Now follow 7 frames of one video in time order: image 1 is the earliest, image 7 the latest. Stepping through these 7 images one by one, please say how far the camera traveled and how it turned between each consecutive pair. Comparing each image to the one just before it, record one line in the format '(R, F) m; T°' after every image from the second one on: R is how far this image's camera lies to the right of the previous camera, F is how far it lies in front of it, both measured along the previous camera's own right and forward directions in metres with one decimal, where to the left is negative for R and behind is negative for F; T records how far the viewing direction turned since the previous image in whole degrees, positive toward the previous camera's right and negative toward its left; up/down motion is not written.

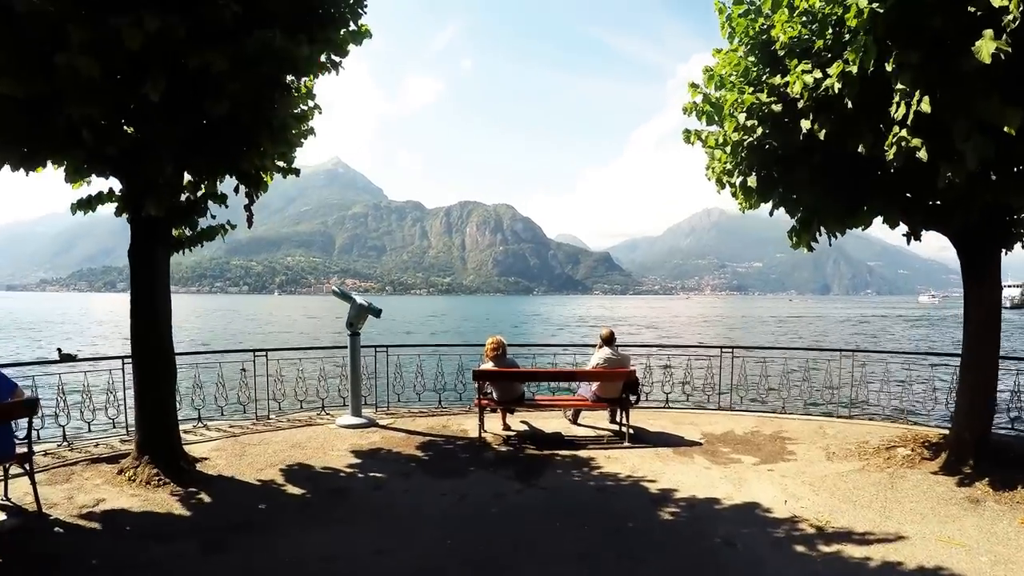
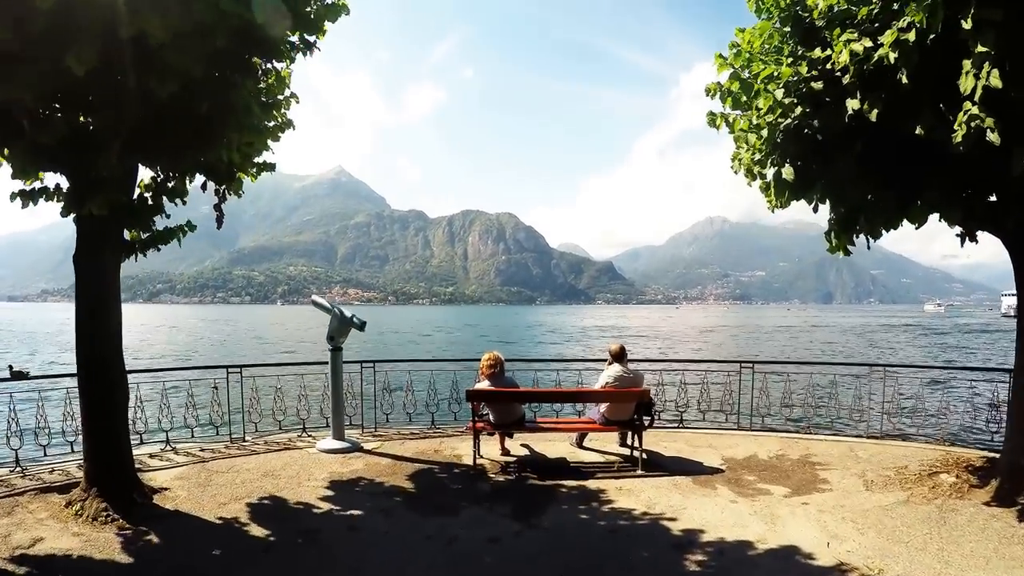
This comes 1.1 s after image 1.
(+0.1, +1.0) m; 0°
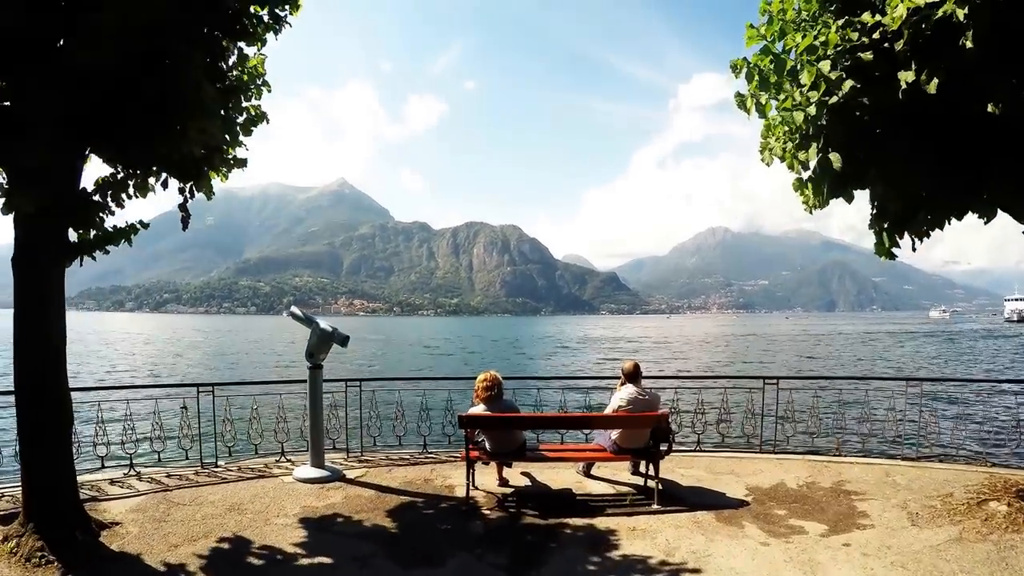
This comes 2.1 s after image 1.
(+0.1, +1.0) m; 0°
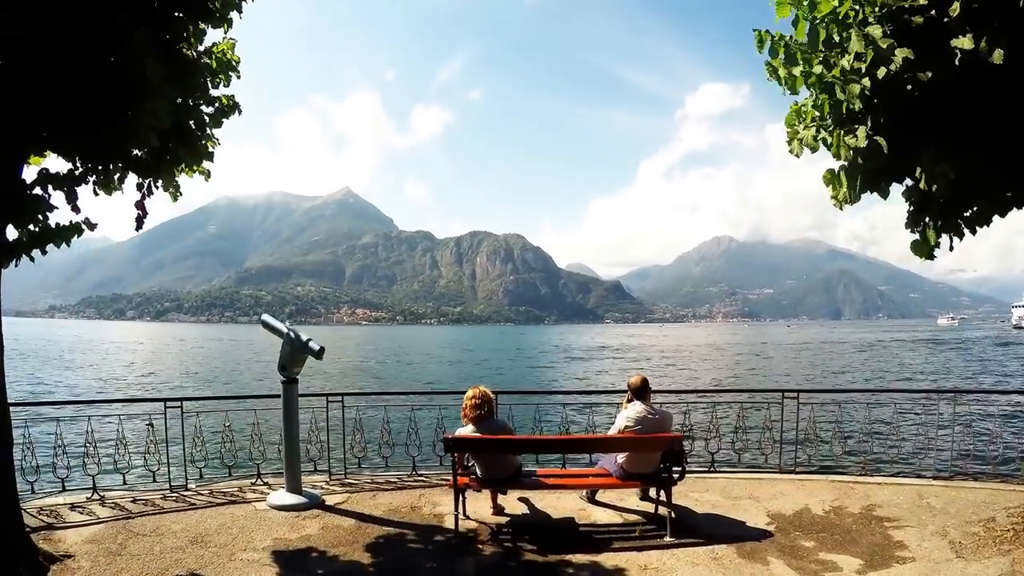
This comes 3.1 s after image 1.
(+0.1, +0.8) m; 0°
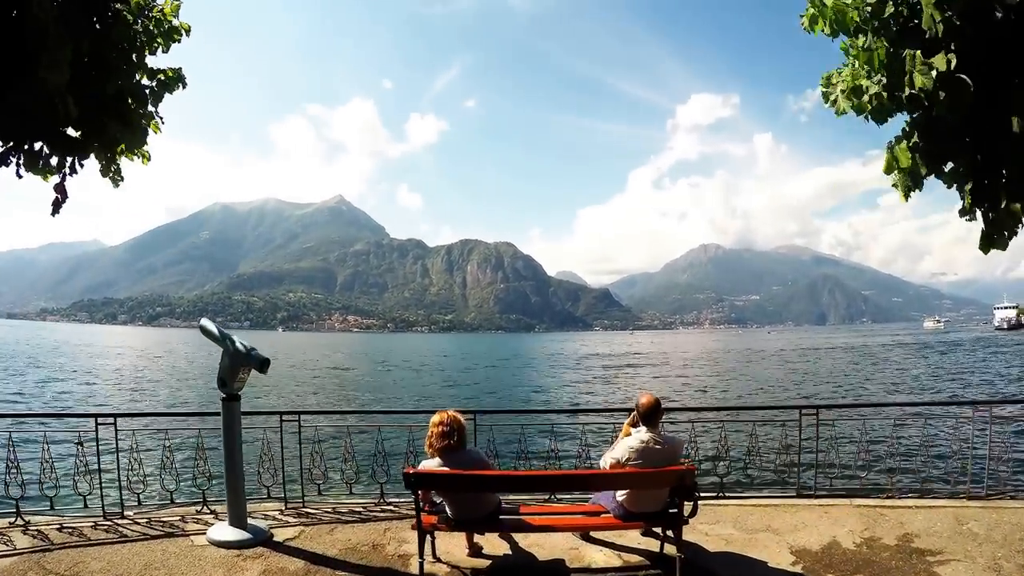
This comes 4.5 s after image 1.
(+0.1, +1.1) m; +1°
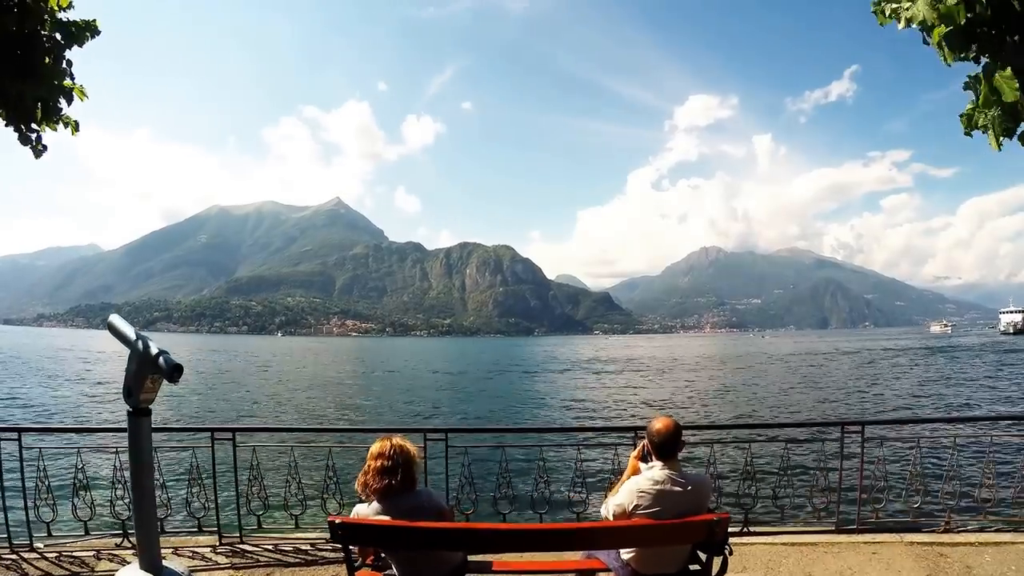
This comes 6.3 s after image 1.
(+0.2, +1.3) m; 0°
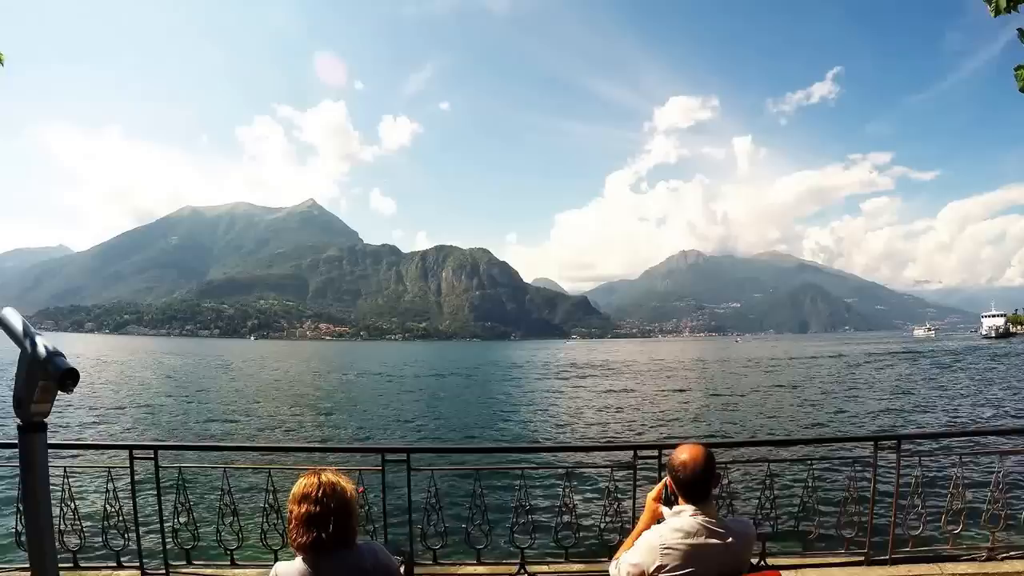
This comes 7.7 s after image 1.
(-0.1, +0.9) m; +2°
